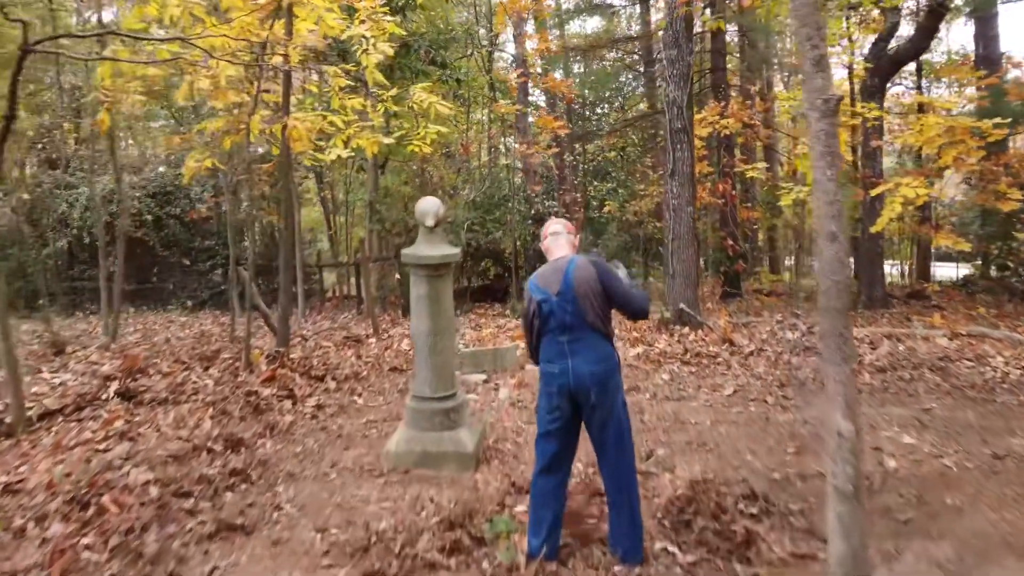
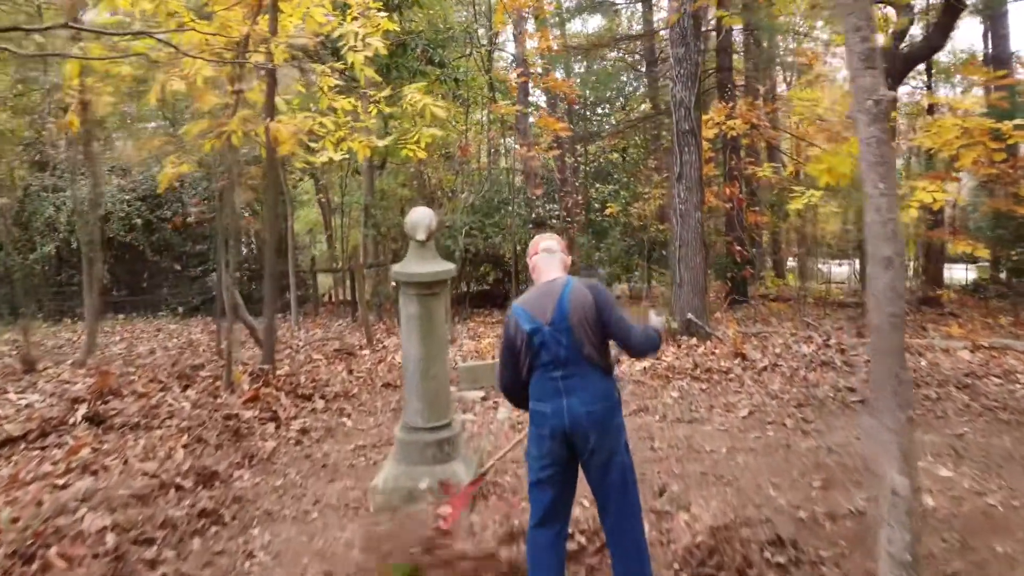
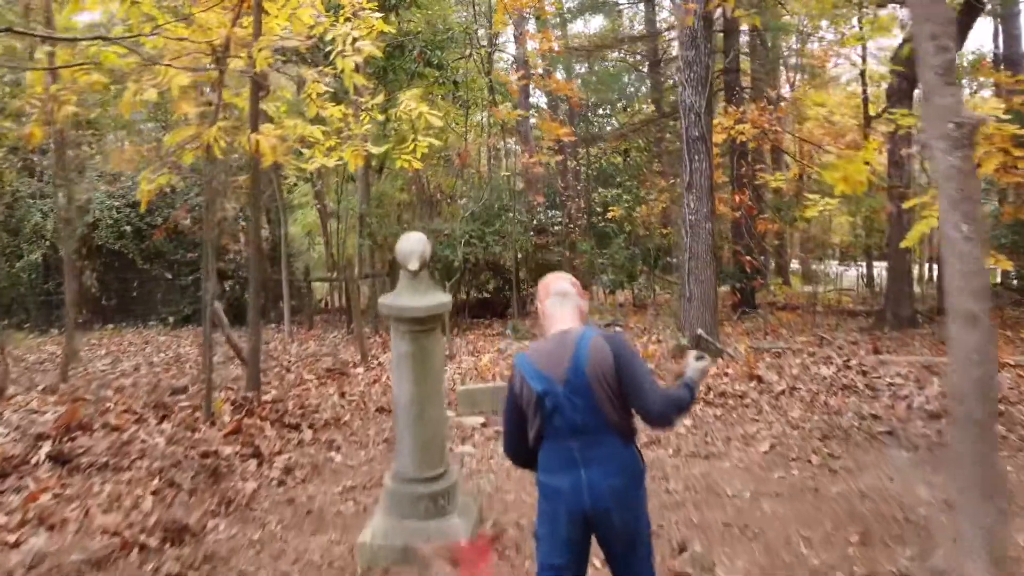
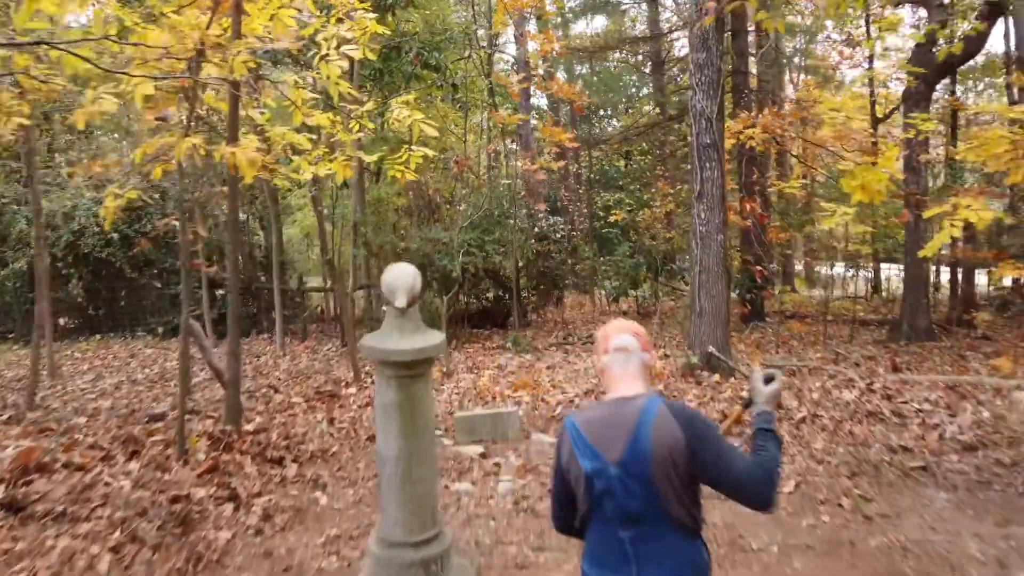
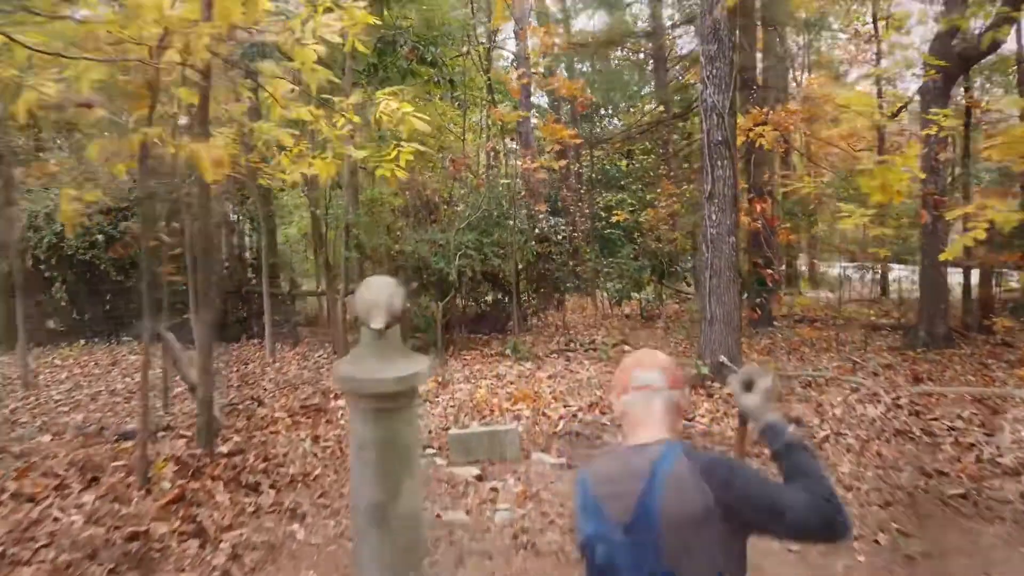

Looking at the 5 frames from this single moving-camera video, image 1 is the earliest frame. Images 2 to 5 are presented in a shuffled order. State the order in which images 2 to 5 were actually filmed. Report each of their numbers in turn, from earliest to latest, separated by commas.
2, 3, 4, 5
